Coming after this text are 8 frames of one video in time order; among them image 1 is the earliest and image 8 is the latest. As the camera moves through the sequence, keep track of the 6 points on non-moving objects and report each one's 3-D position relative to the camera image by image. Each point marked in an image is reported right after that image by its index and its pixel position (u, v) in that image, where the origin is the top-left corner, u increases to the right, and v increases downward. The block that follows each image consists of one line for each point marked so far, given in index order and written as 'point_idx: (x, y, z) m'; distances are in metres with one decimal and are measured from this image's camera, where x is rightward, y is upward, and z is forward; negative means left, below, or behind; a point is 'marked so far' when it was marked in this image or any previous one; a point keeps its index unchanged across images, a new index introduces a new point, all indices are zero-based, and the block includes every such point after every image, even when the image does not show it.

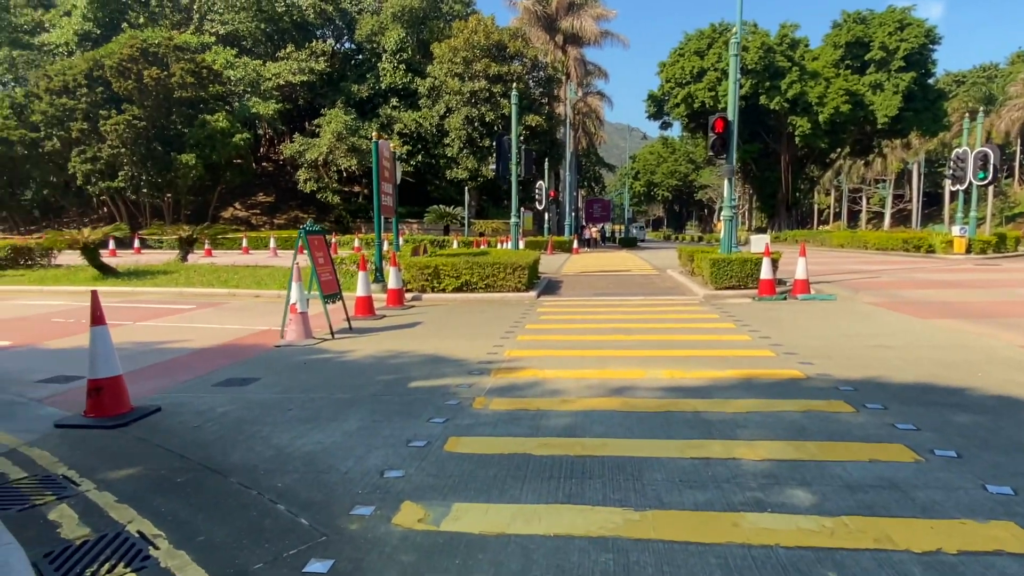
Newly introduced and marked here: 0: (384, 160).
0: (-3.2, +3.2, +16.9) m
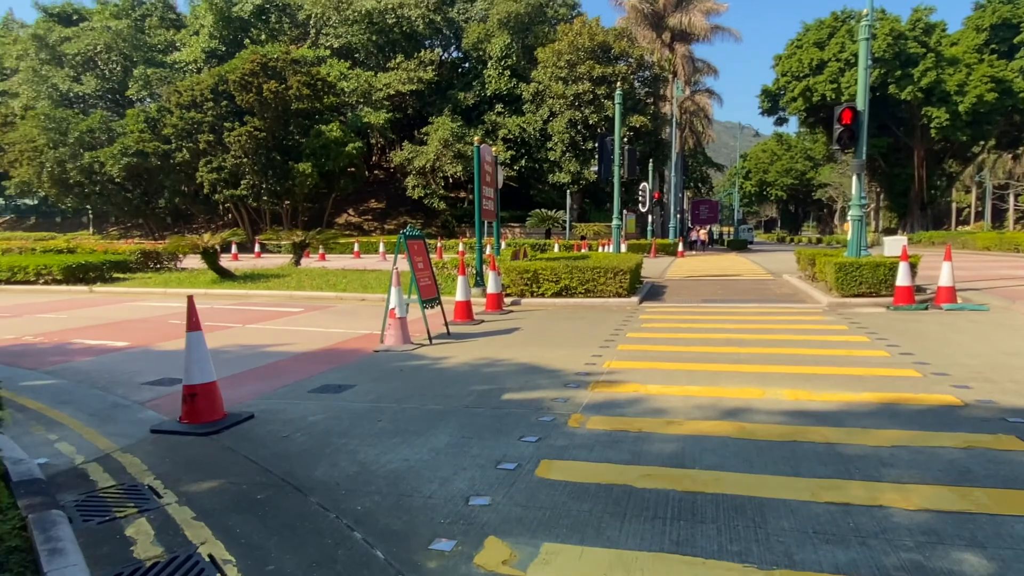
0: (-0.6, +3.1, +16.7) m
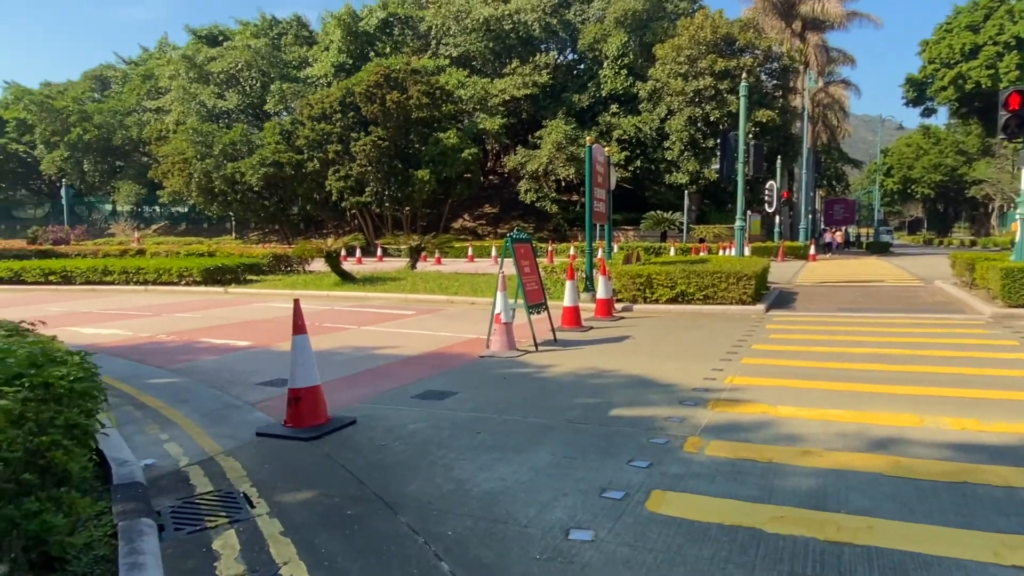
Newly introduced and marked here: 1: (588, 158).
0: (+2.1, +2.9, +16.1) m
1: (+1.8, +3.0, +15.5) m
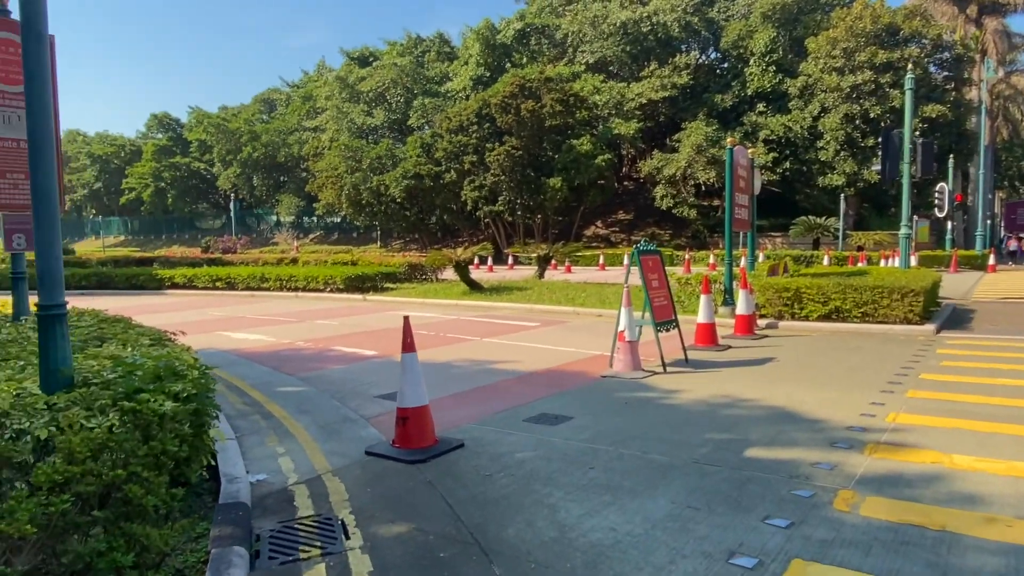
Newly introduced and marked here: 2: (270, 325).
0: (+5.1, +2.6, +15.1) m
1: (+4.6, +2.7, +14.5) m
2: (-5.0, -0.8, +14.0) m
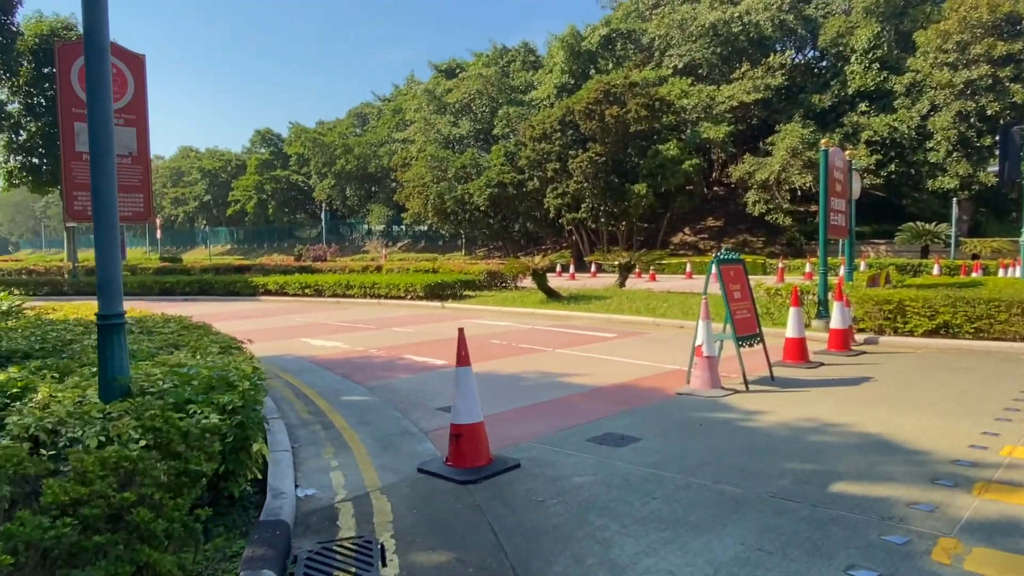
0: (+6.7, +2.4, +14.1) m
1: (+6.2, +2.5, +13.5) m
2: (-3.4, -0.9, +14.3) m
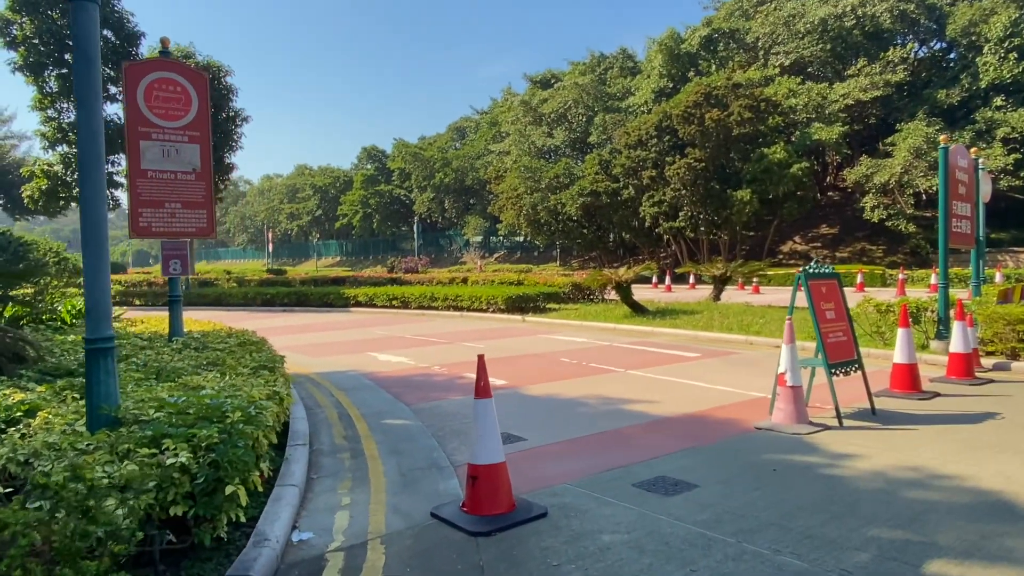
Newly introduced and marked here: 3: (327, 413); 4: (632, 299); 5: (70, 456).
0: (+8.1, +2.1, +12.3) m
1: (+7.6, +2.2, +11.9) m
2: (-1.9, -1.2, +14.0) m
3: (-2.1, -1.4, +7.7) m
4: (+3.3, -0.3, +18.6) m
5: (-2.4, -0.9, +3.7) m
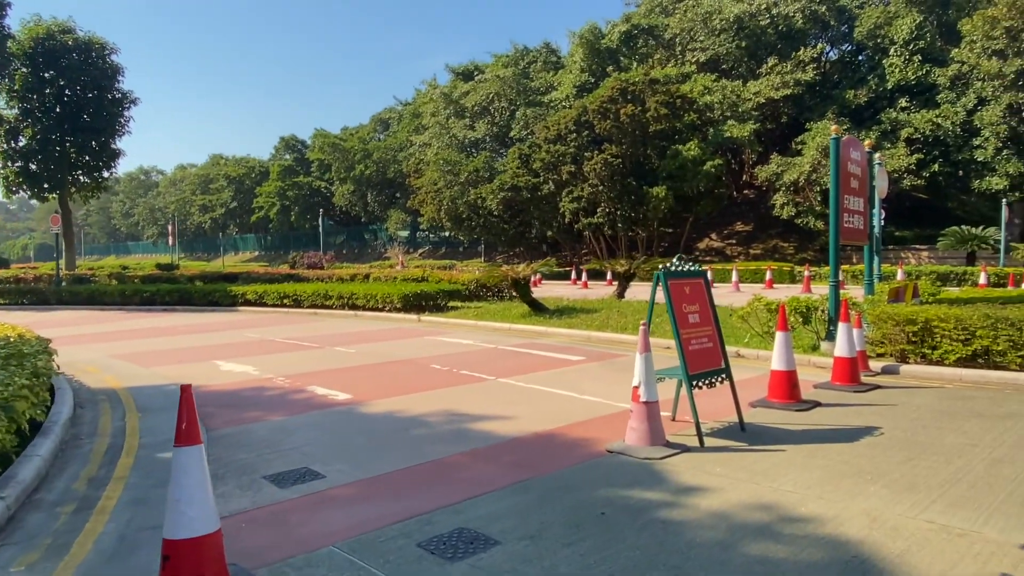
0: (+5.9, +2.1, +11.8) m
1: (+5.4, +2.2, +11.3) m
2: (-4.2, -1.2, +12.5) m
3: (-3.8, -1.4, +6.2) m
4: (+0.5, -0.2, +17.6) m
5: (-3.8, -1.0, +2.2) m
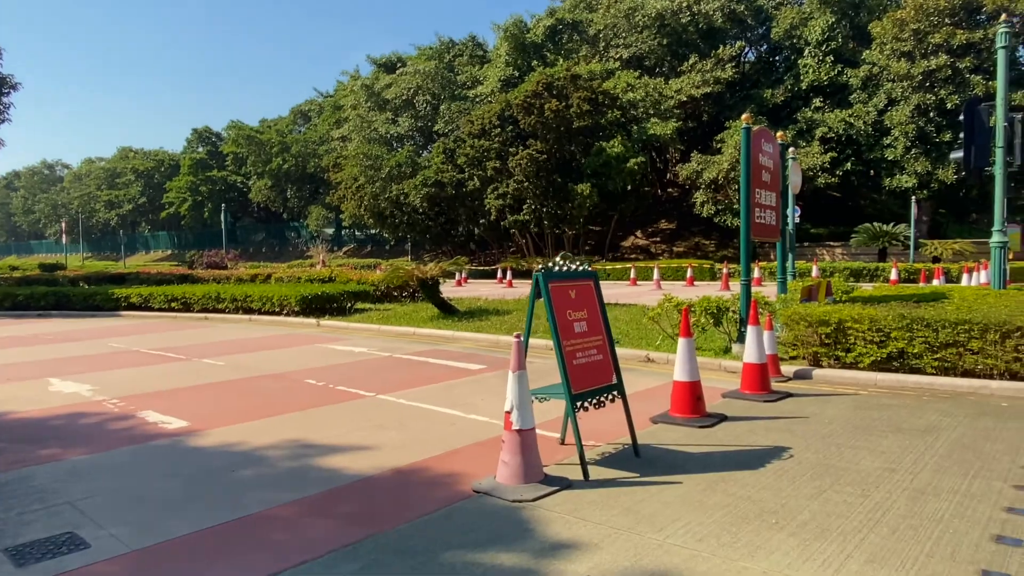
0: (+4.2, +2.2, +11.2) m
1: (+3.7, +2.2, +10.7) m
2: (-6.0, -1.2, +11.0) m
3: (-5.0, -1.5, +4.7) m
4: (-1.7, -0.2, +16.4) m
5: (-4.5, -1.1, +0.8) m
